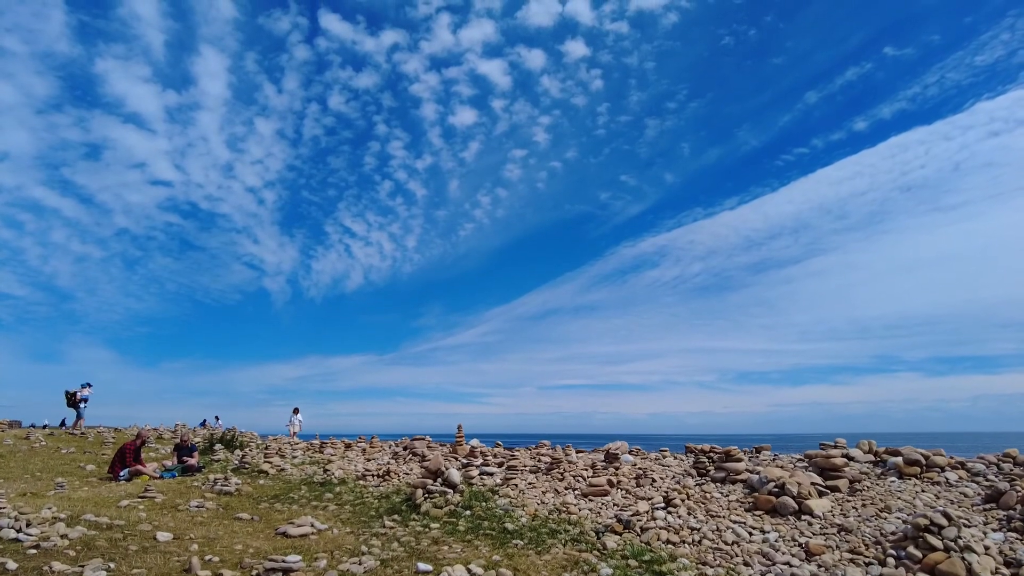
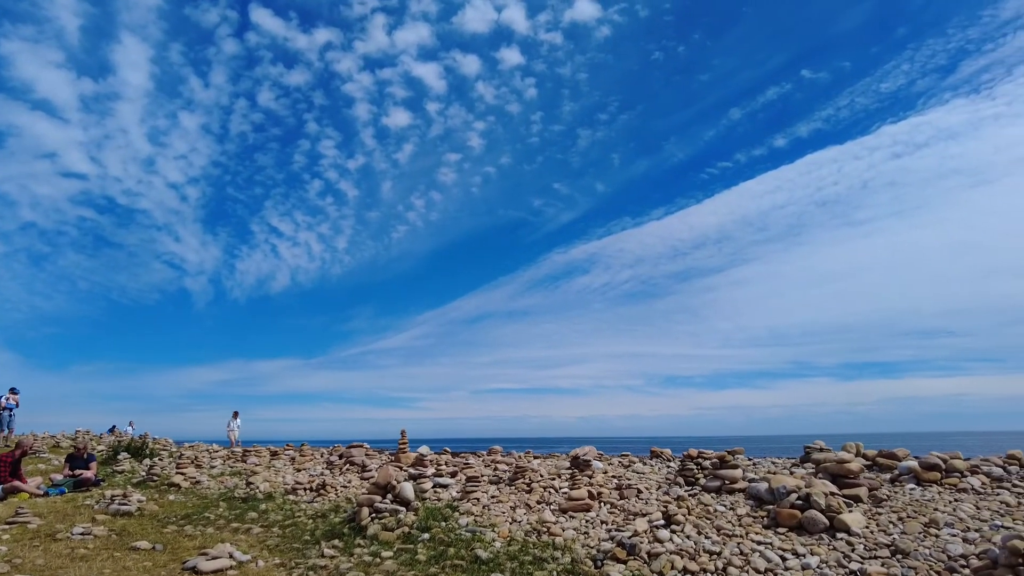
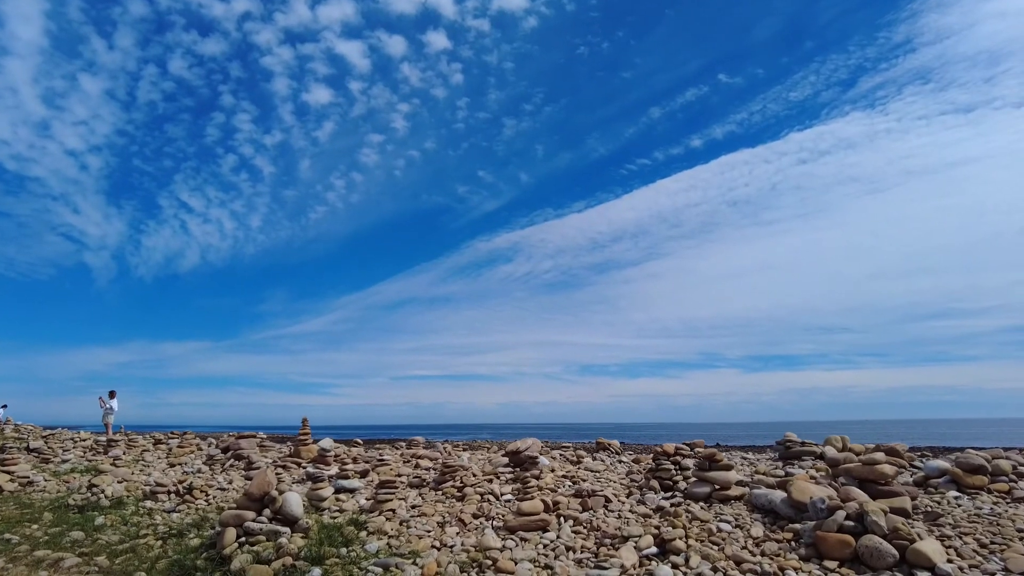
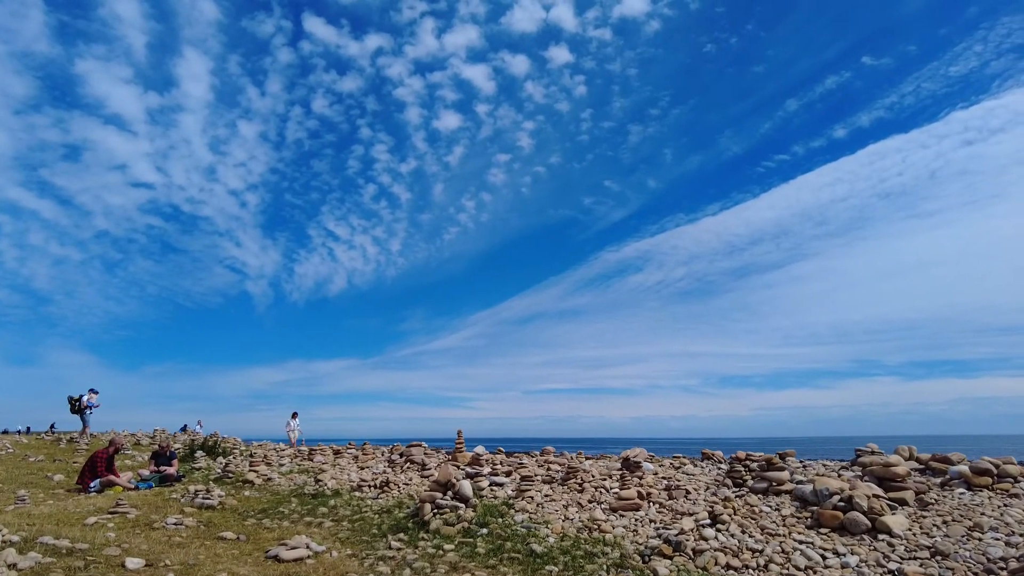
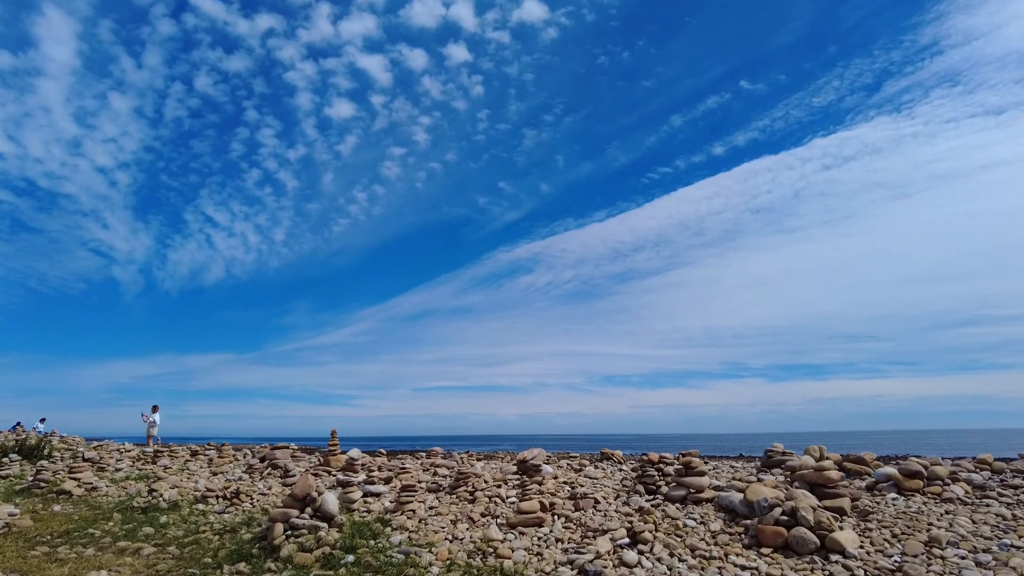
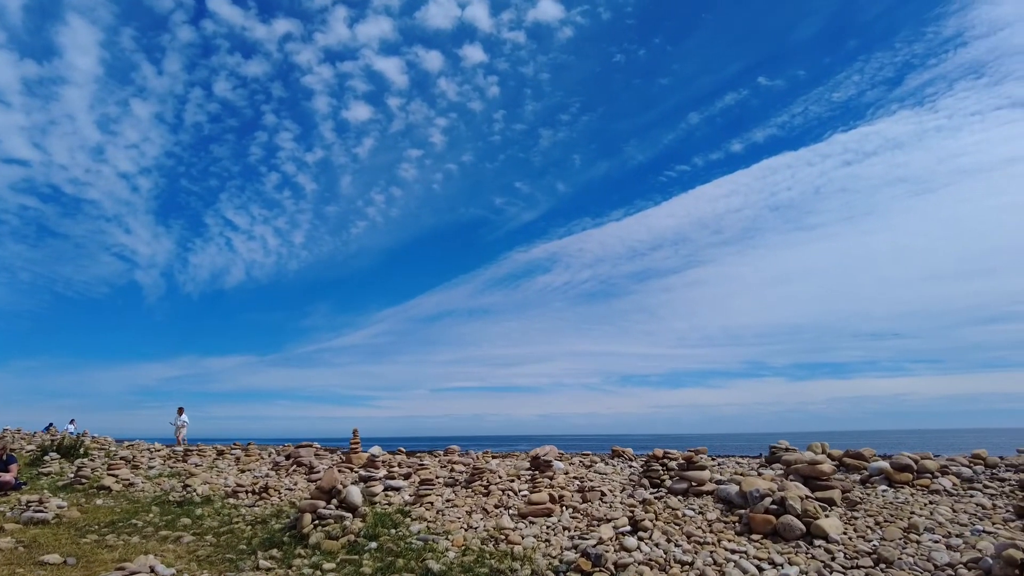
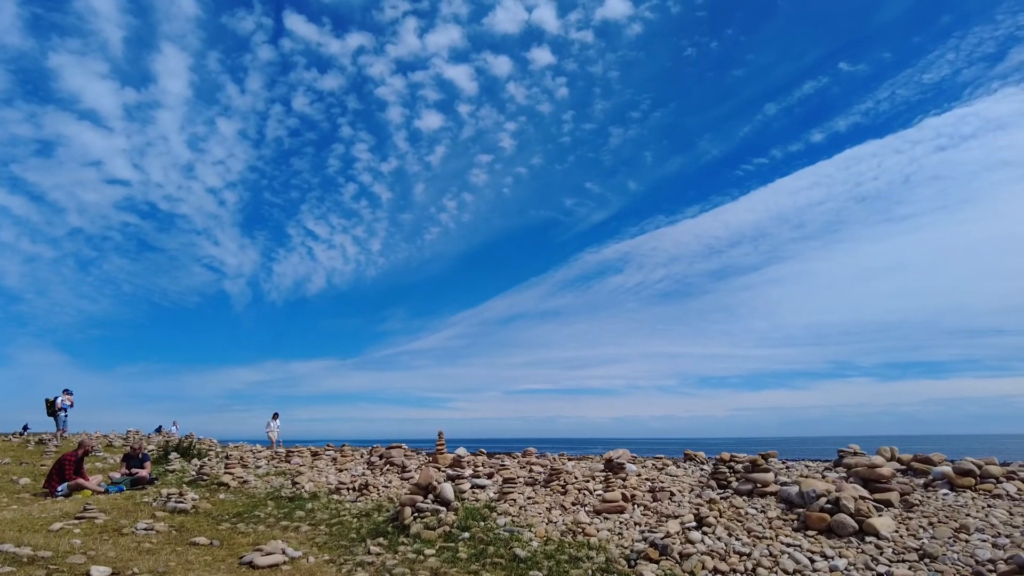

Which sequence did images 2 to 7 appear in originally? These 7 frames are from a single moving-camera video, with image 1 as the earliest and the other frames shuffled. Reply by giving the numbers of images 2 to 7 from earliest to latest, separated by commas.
4, 7, 2, 6, 5, 3
